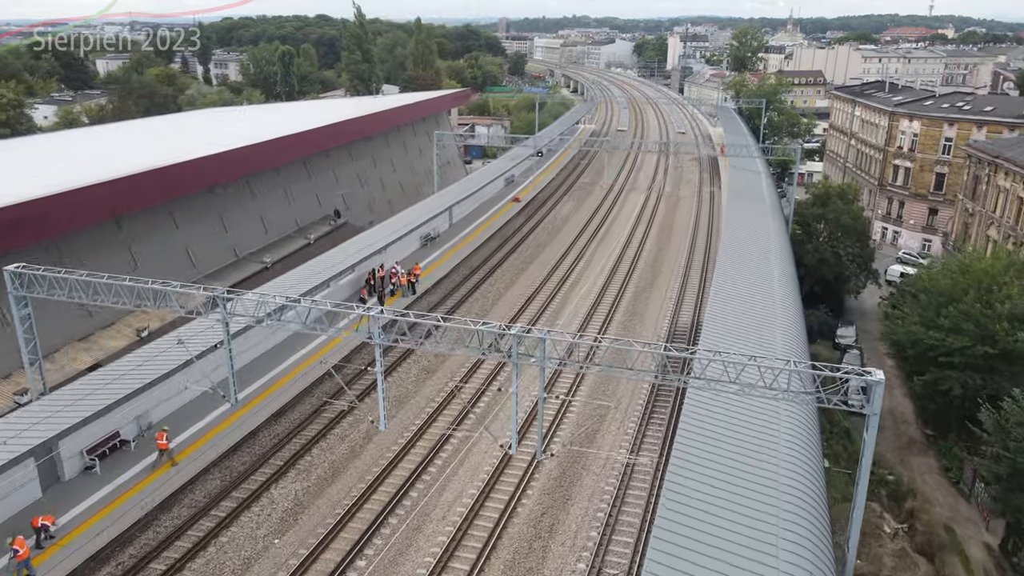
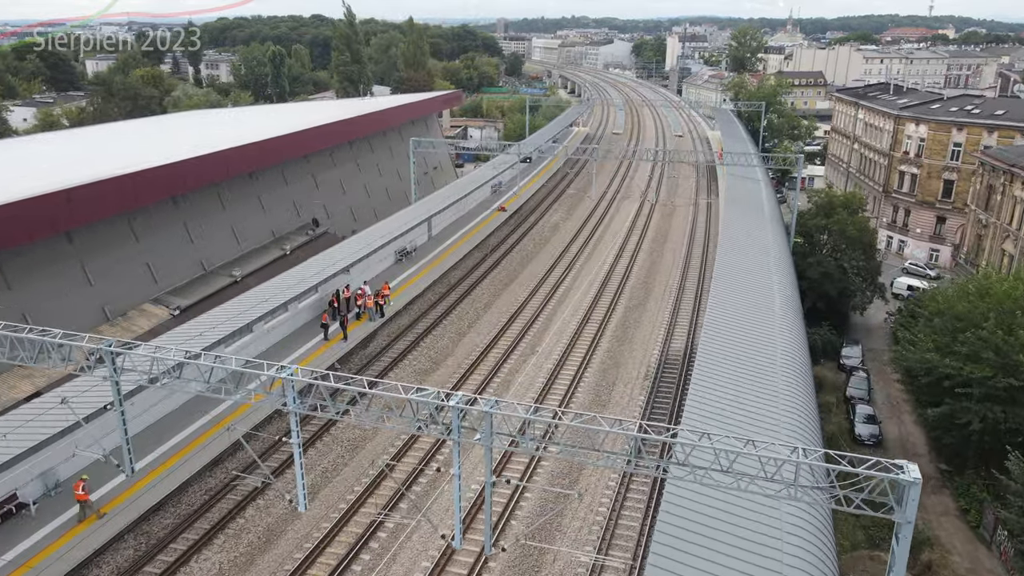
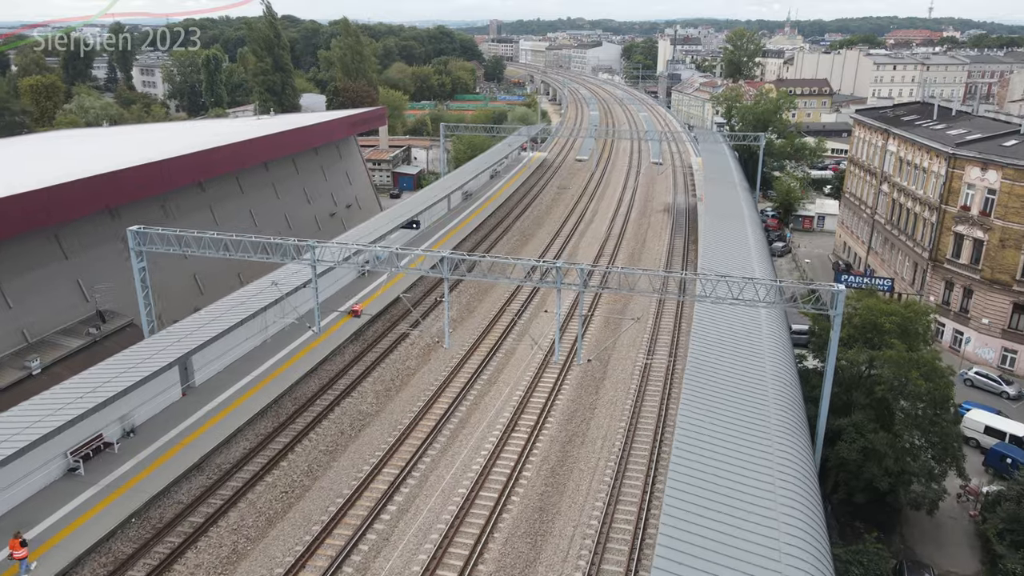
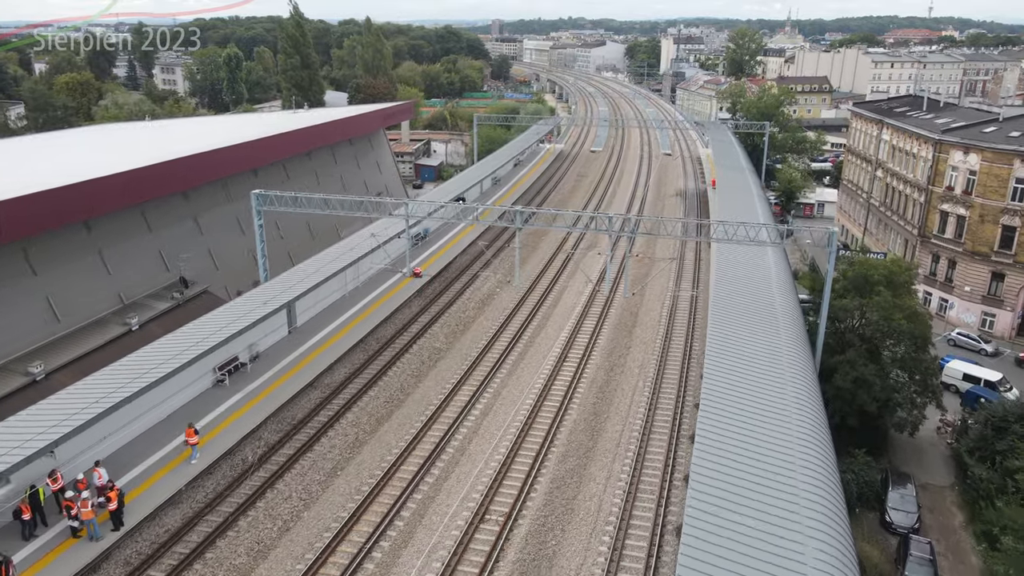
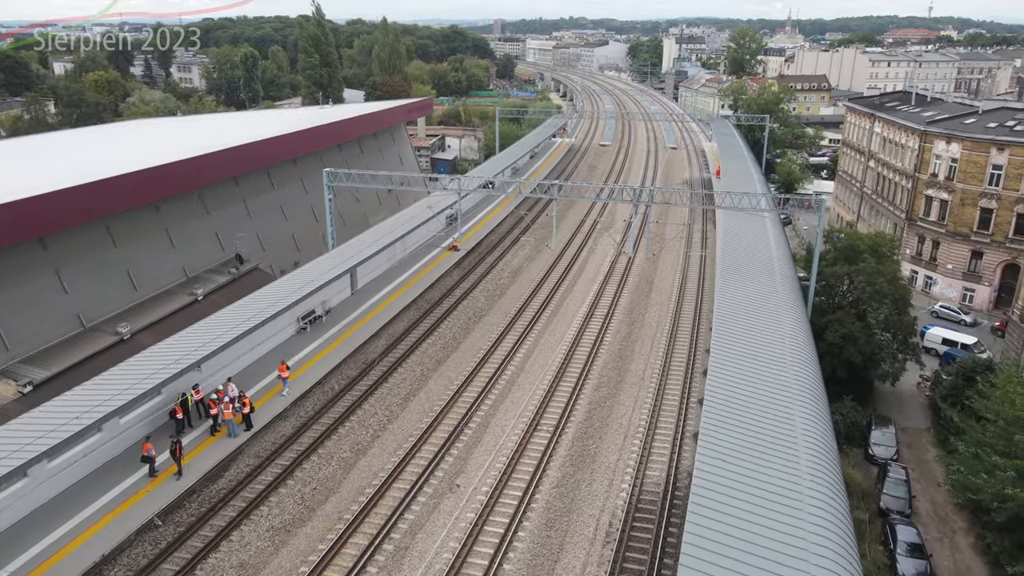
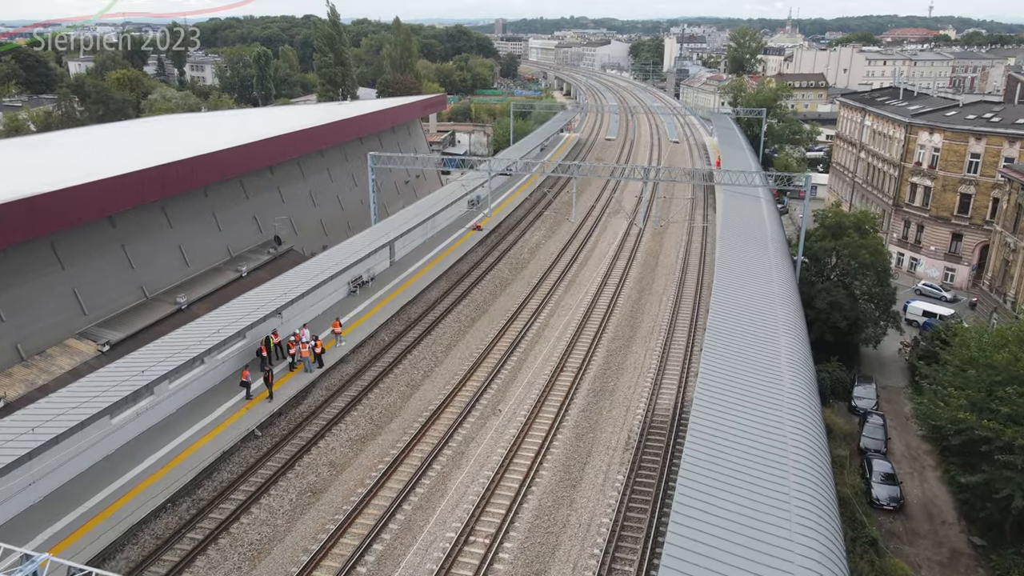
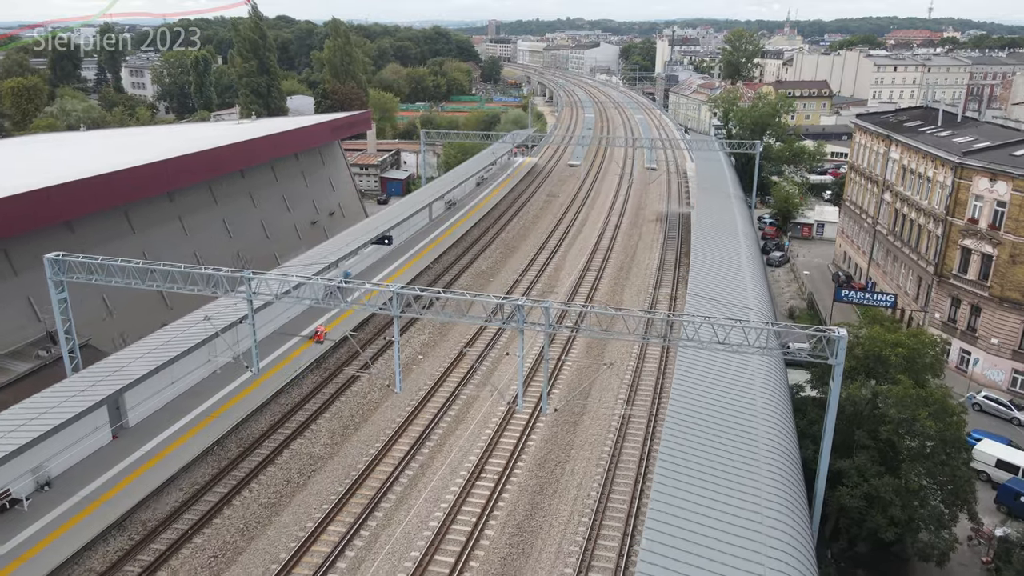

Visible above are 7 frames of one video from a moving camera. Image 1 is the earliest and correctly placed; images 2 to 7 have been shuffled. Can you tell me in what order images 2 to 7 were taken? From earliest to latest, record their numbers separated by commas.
2, 6, 5, 4, 3, 7
